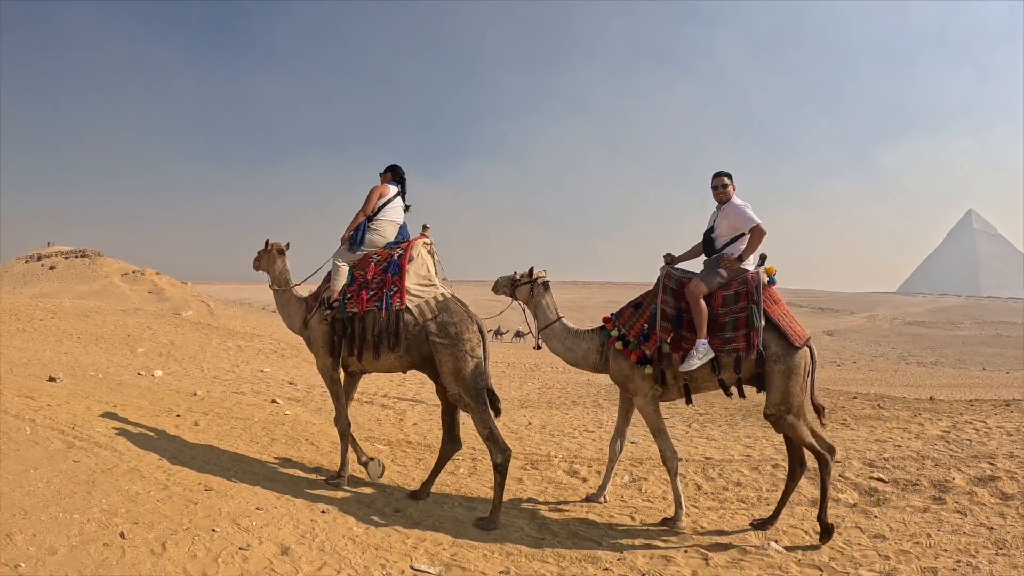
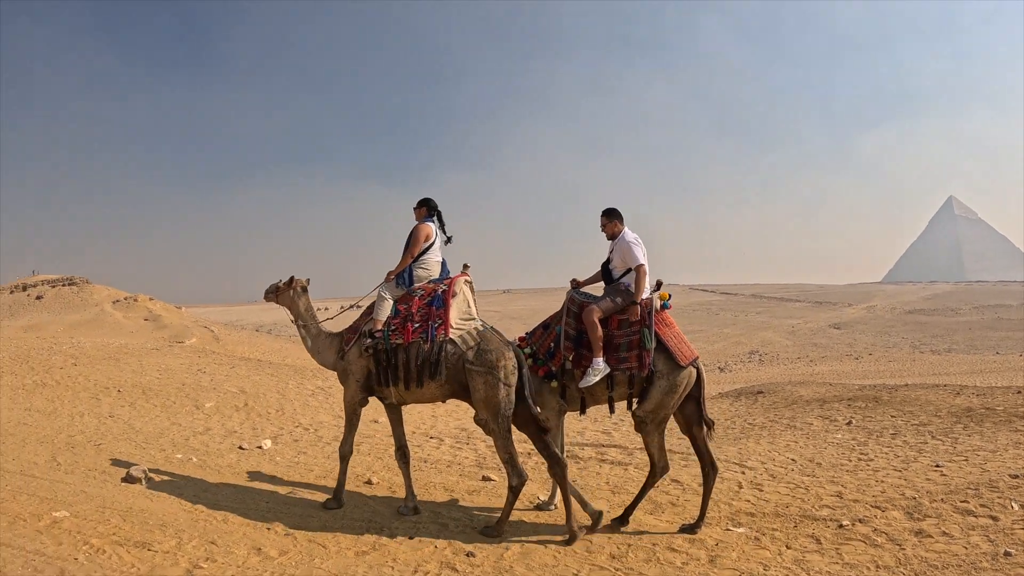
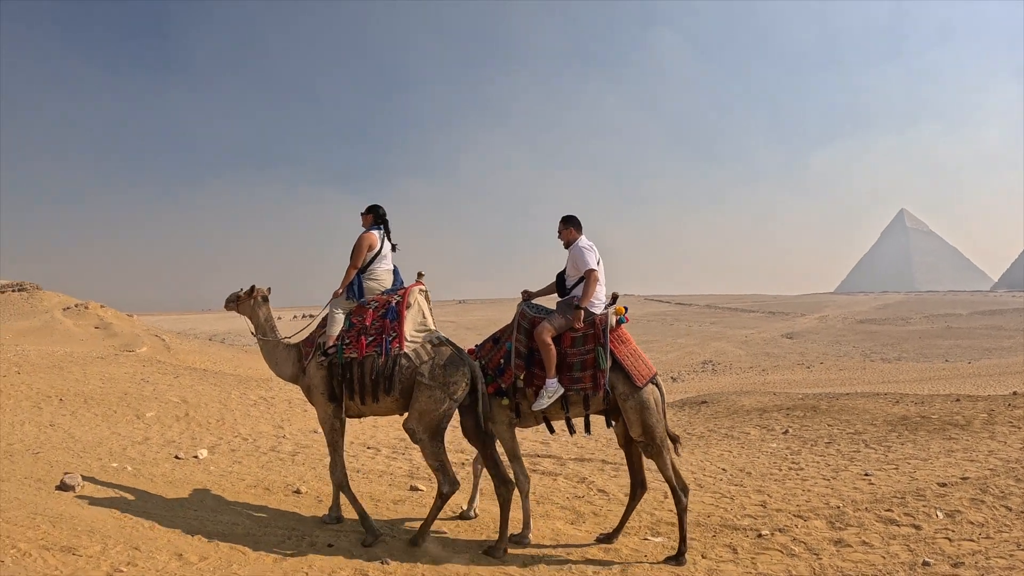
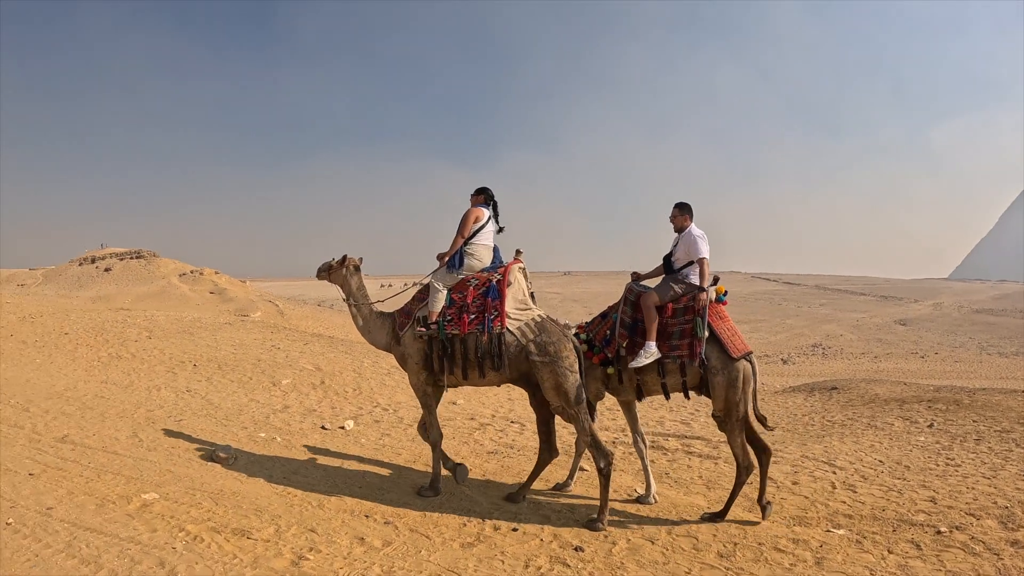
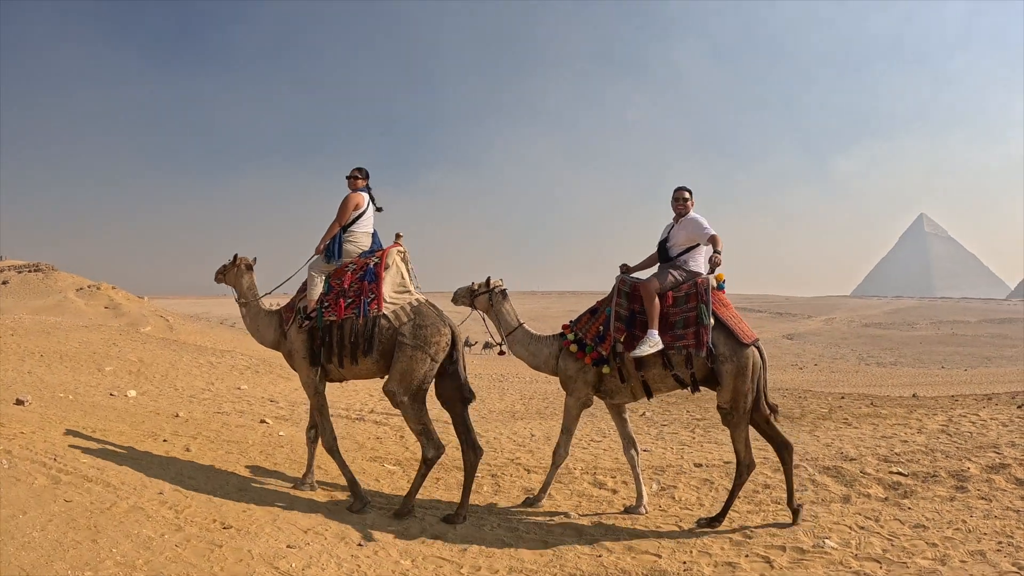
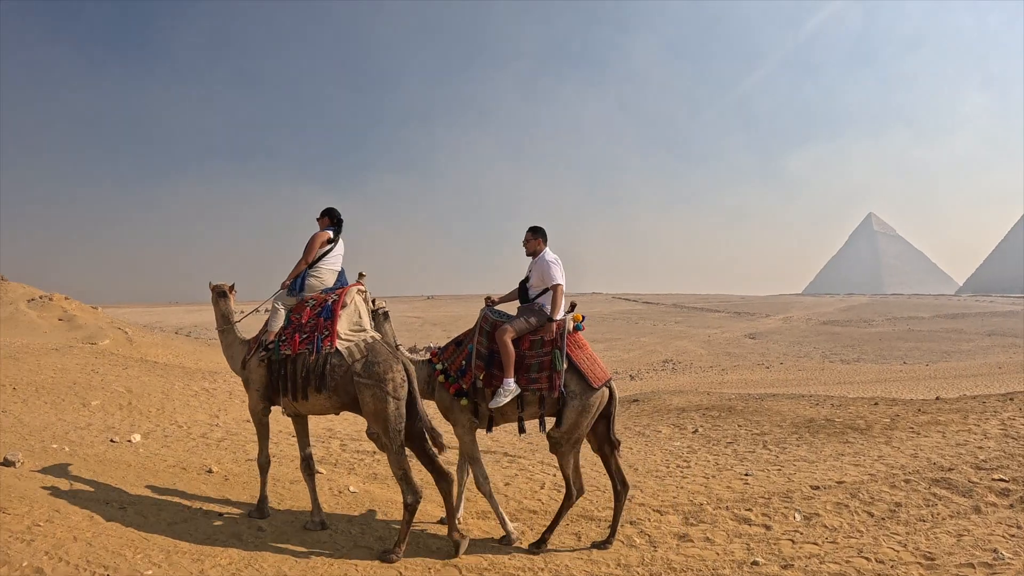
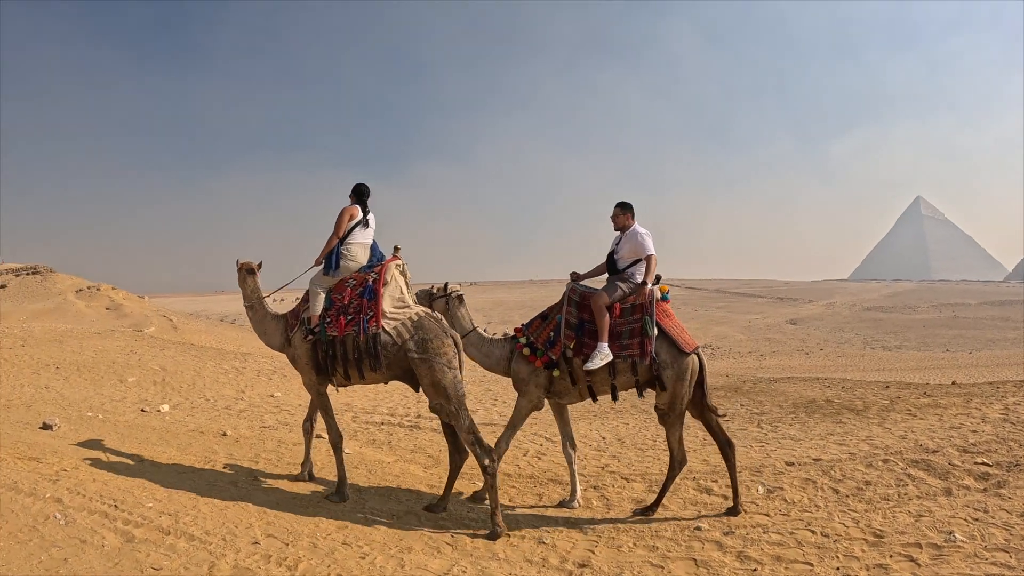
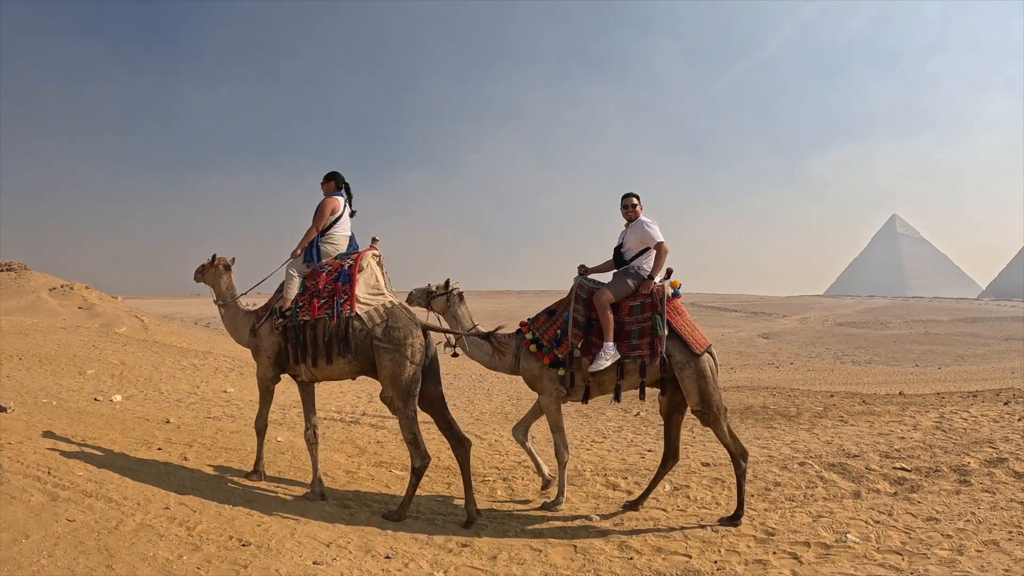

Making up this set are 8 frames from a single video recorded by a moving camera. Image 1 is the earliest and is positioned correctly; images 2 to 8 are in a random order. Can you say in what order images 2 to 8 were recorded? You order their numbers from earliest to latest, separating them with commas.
5, 8, 7, 6, 3, 2, 4
